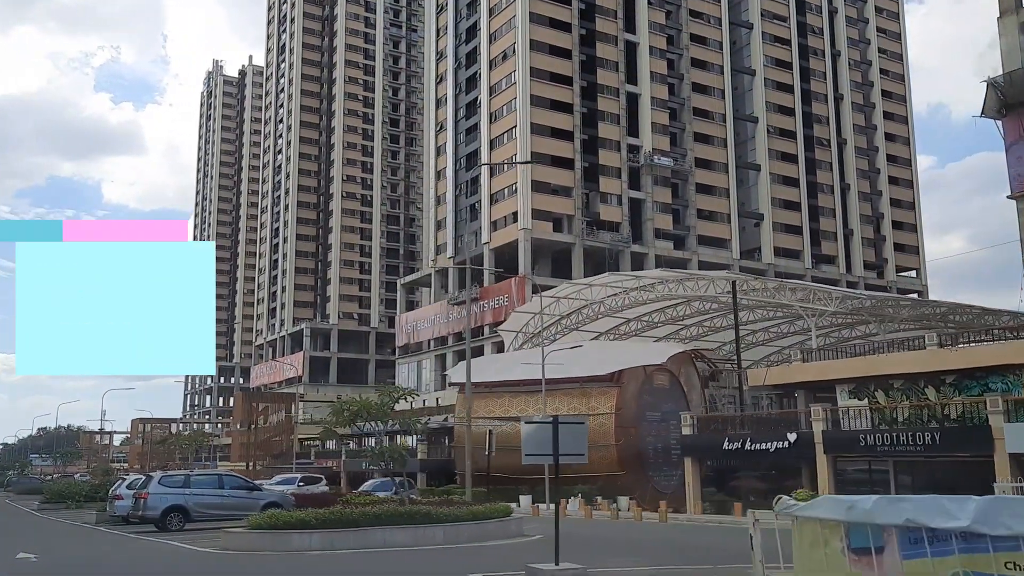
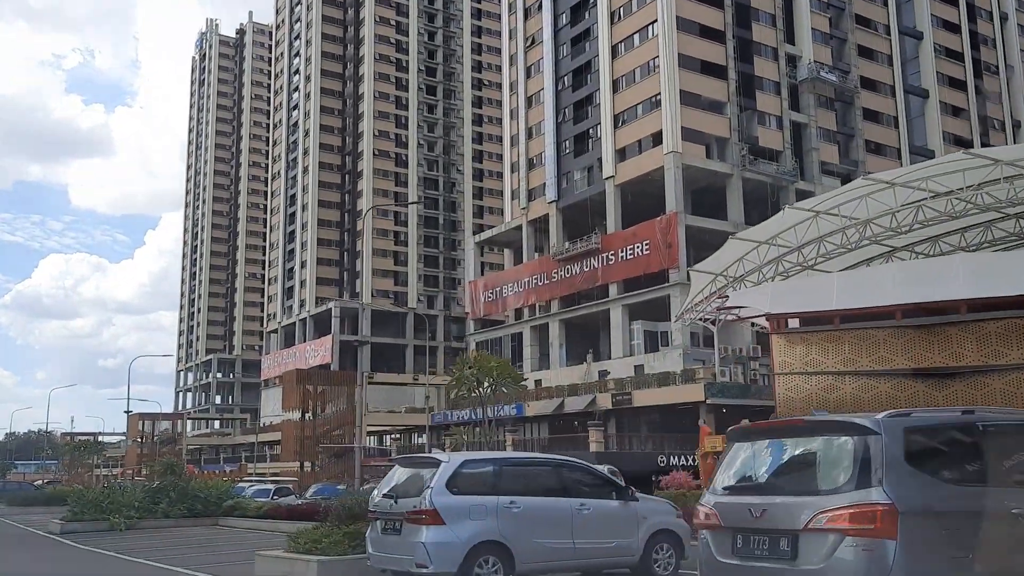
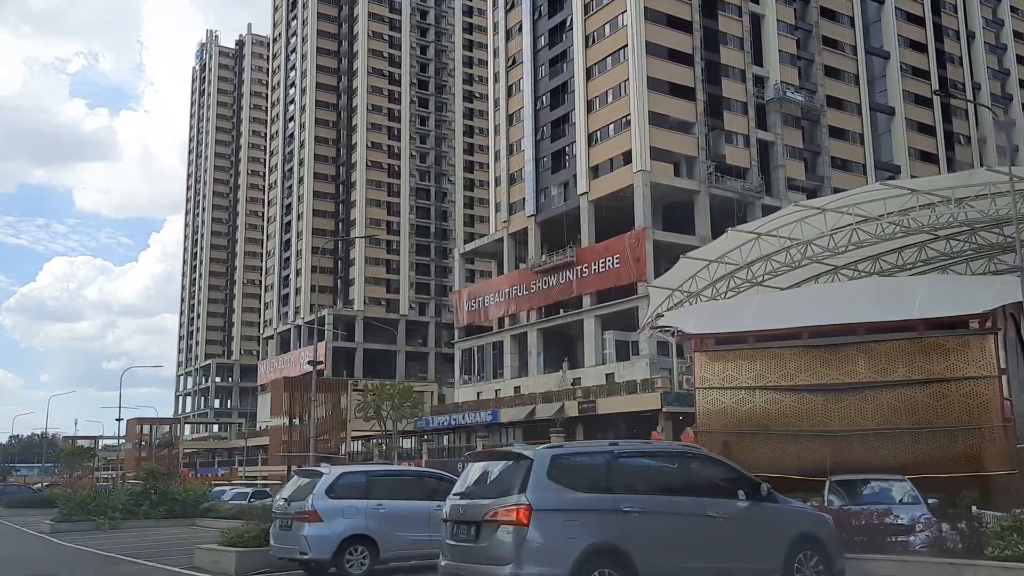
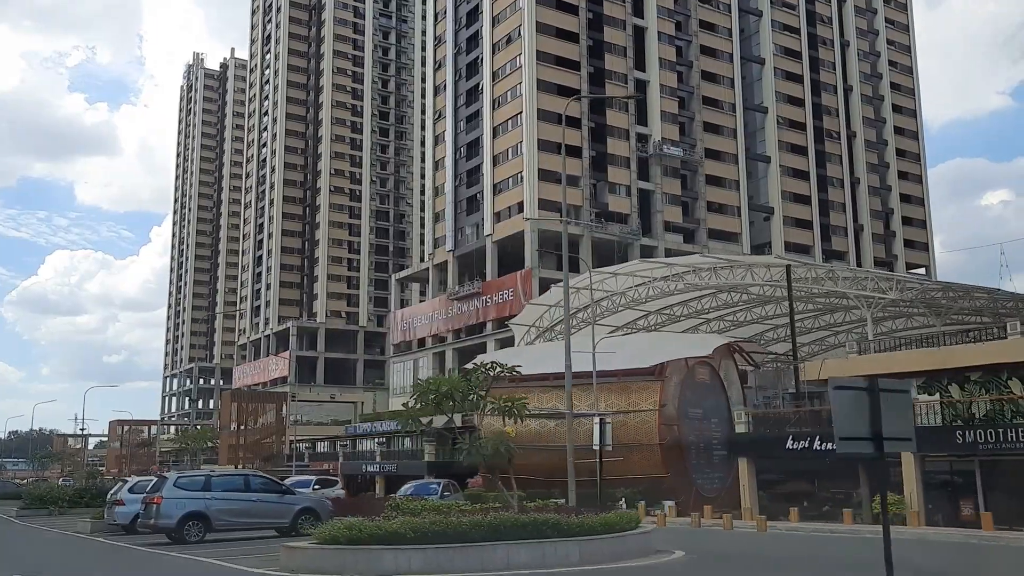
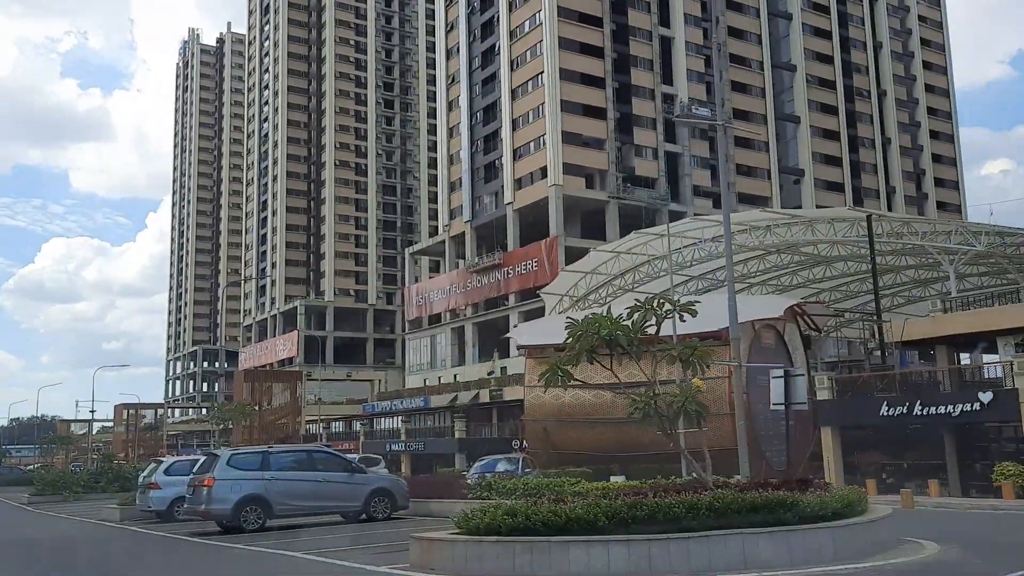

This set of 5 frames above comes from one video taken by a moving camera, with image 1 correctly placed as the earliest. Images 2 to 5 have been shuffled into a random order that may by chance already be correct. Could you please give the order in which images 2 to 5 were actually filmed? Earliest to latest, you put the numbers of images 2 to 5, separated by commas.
4, 5, 3, 2
